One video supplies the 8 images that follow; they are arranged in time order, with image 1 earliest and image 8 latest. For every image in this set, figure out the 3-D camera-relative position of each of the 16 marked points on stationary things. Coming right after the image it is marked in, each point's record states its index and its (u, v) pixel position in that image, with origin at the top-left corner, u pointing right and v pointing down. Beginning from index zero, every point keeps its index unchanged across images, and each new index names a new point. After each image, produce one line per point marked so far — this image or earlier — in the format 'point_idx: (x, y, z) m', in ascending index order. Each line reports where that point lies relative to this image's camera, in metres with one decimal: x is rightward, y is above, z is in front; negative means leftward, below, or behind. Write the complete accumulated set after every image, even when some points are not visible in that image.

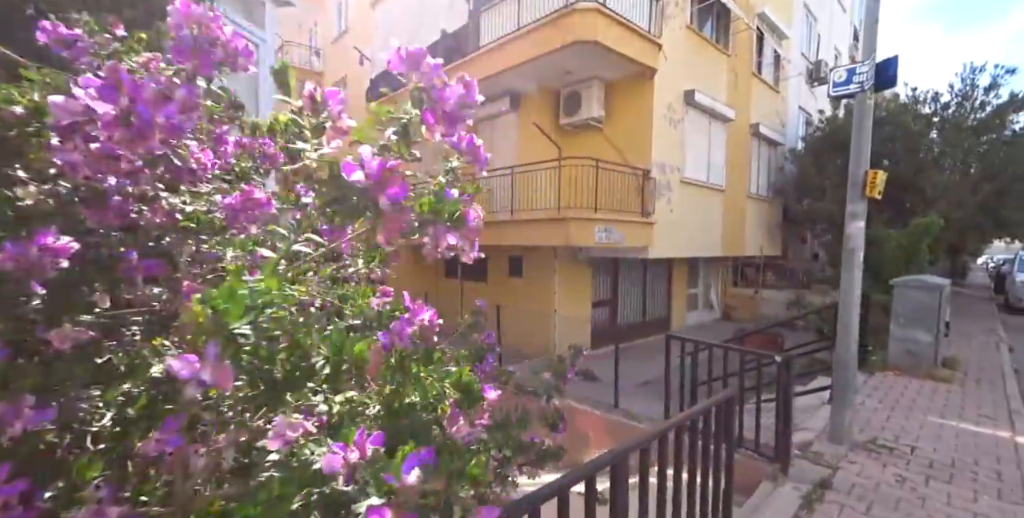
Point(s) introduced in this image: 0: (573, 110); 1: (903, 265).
0: (+1.1, +2.8, +8.7) m
1: (+6.8, -0.1, +8.1) m
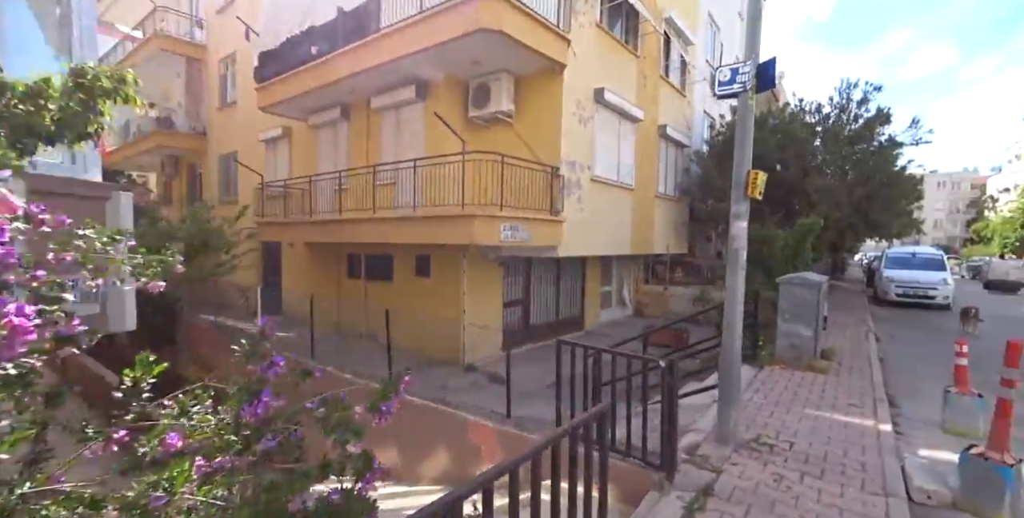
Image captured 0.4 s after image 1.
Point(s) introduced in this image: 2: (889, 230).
0: (-0.5, +2.8, +8.3) m
1: (+5.2, 0.0, +8.7) m
2: (+10.8, +0.9, +13.1) m
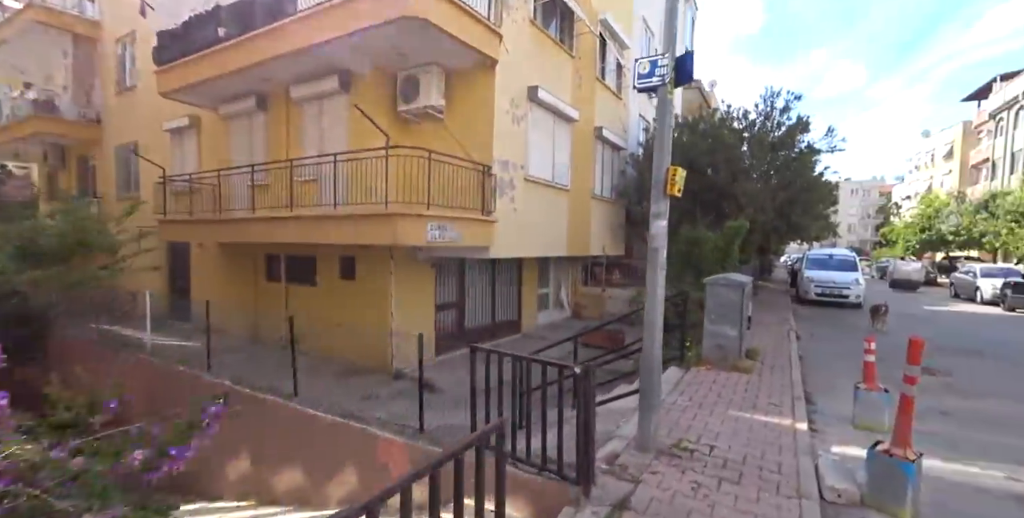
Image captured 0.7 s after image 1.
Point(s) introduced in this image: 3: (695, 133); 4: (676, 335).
0: (-1.7, +2.8, +8.0) m
1: (+3.9, 0.0, +8.9) m
2: (+9.0, +0.8, +13.9) m
3: (+5.0, +3.3, +12.4) m
4: (+2.4, -1.1, +6.7) m
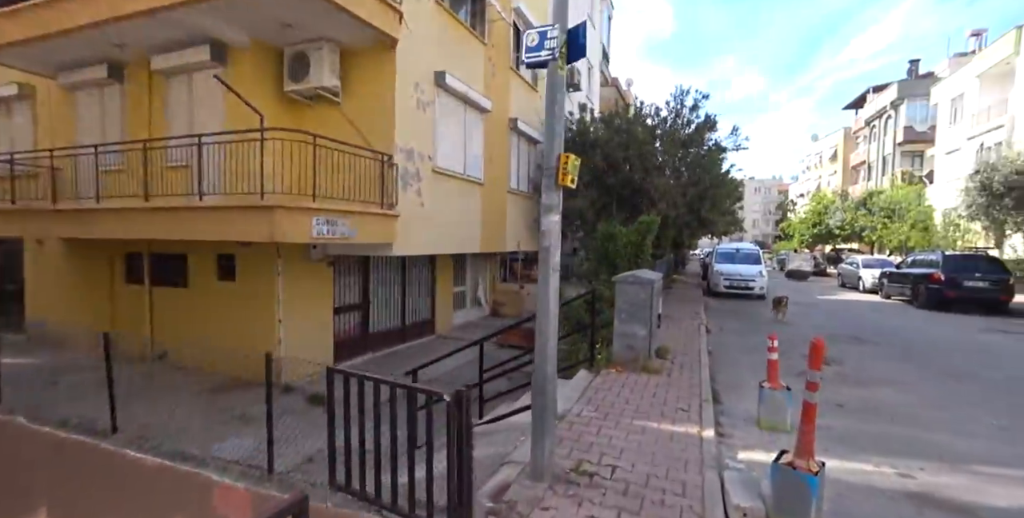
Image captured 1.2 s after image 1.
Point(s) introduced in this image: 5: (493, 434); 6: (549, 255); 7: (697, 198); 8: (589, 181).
0: (-3.2, +2.8, +7.0) m
1: (+2.2, 0.0, +8.8) m
2: (+6.5, +1.0, +14.5) m
3: (+2.8, +3.5, +12.4) m
4: (+1.1, -1.1, +6.4) m
5: (-0.2, -1.6, +4.1) m
6: (+0.2, 0.0, +3.0) m
7: (+5.2, +1.7, +13.0) m
8: (+2.1, +2.1, +12.5) m
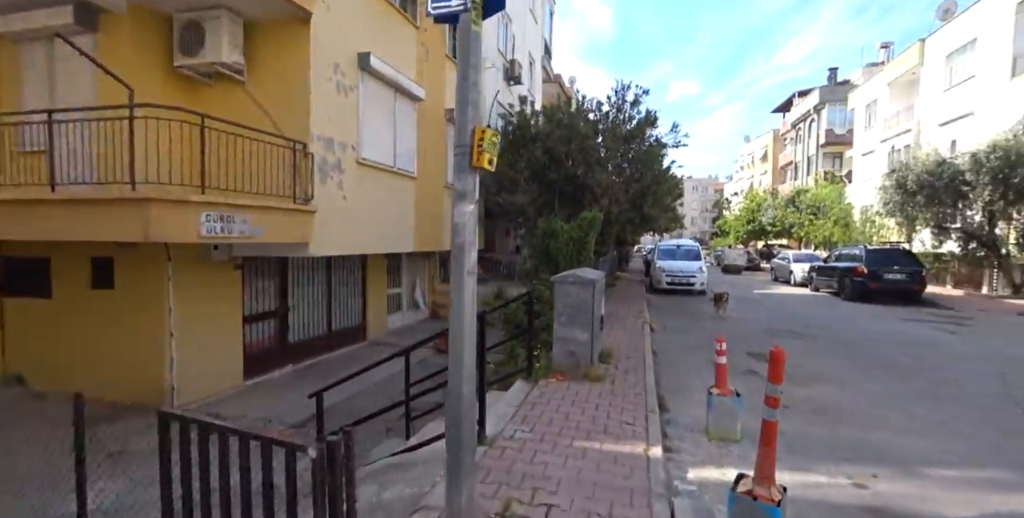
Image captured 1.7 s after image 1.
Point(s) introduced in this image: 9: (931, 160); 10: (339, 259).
0: (-4.2, +2.8, +6.0) m
1: (+1.1, +0.1, +8.4) m
2: (+4.7, +1.1, +14.6) m
3: (+1.2, +3.5, +12.0) m
4: (+0.2, -1.0, +5.9) m
5: (-0.8, -1.6, +3.5) m
6: (-0.3, 0.0, +2.4) m
7: (+3.6, +1.8, +12.9) m
8: (+0.5, +2.2, +12.1) m
9: (+13.2, +3.1, +14.3) m
10: (-4.0, 0.0, +10.6) m
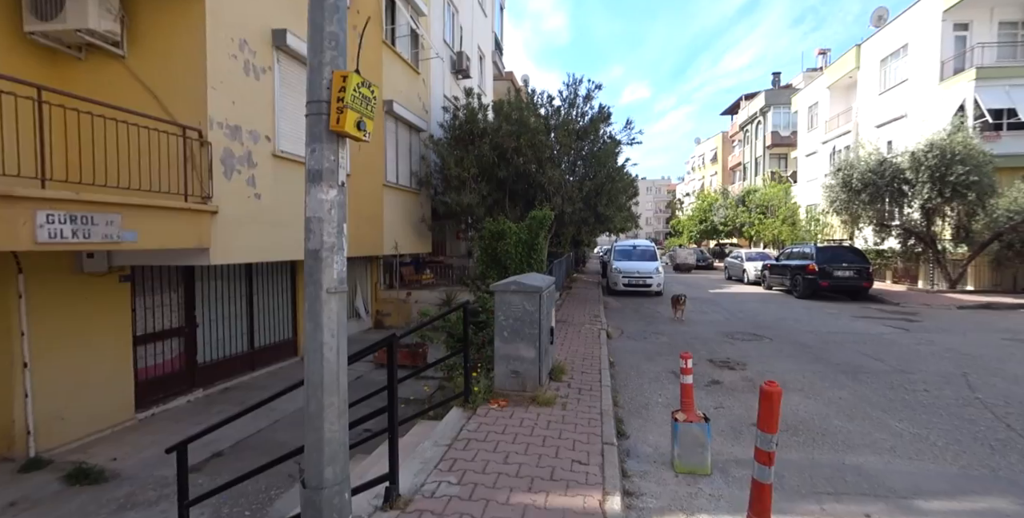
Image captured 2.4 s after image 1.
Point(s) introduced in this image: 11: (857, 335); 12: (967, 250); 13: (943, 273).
0: (-4.9, +2.6, +4.8) m
1: (+0.2, 0.0, +7.7) m
2: (+3.2, +1.1, +14.1) m
3: (-0.2, +3.4, +11.3) m
4: (-0.5, -1.1, +5.1) m
5: (-1.2, -1.6, +2.6) m
6: (-0.7, 0.0, +1.6) m
7: (+2.2, +1.8, +12.3) m
8: (-0.8, +2.1, +11.3) m
9: (+11.6, +3.2, +14.6) m
10: (-5.1, -0.2, +9.5) m
11: (+6.0, -1.4, +8.1) m
12: (+13.8, +0.3, +13.7) m
13: (+13.6, -0.5, +14.3) m
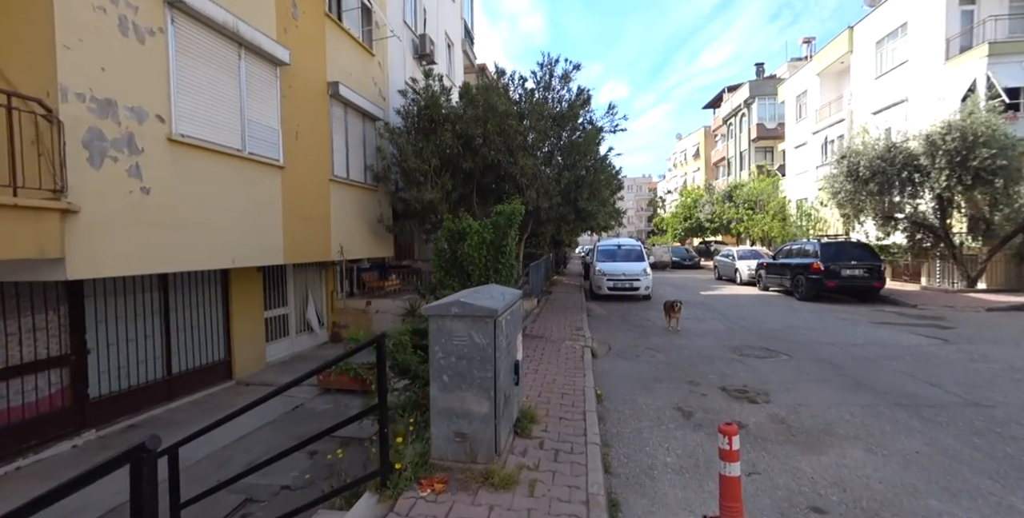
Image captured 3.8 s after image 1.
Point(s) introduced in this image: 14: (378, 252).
0: (-5.4, +2.5, +3.2) m
1: (-0.3, 0.0, +6.3) m
2: (+2.4, +1.0, +12.8) m
3: (-0.9, +3.4, +9.9) m
4: (-0.9, -1.2, +3.6) m
5: (-1.5, -1.7, +1.2) m
6: (-0.9, -0.1, +0.1) m
7: (+1.5, +1.7, +11.0) m
8: (-1.5, +2.0, +9.8) m
9: (+10.8, +3.4, +13.6) m
10: (-5.7, -0.3, +7.8) m
11: (+5.5, -1.3, +6.8) m
12: (+13.0, +0.4, +12.8) m
13: (+12.8, -0.3, +13.3) m
14: (-3.2, +0.2, +10.9) m
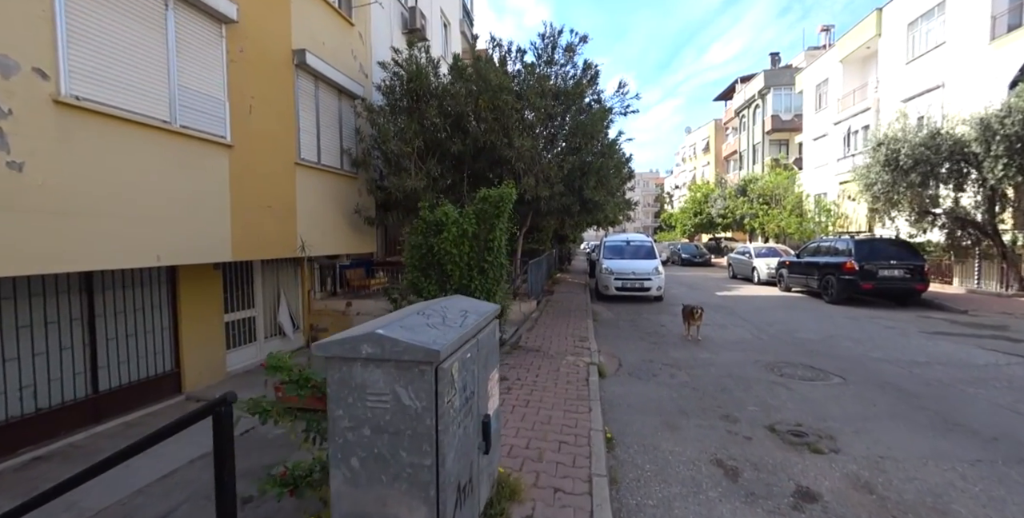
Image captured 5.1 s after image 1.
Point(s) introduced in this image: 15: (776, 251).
0: (-5.5, +2.5, +2.0) m
1: (-0.5, 0.0, +5.0) m
2: (+2.3, +1.1, +11.6) m
3: (-0.9, +3.4, +8.6) m
4: (-1.1, -1.2, +2.4) m
5: (-1.7, -1.7, -0.1) m
6: (-1.1, -0.1, -1.1) m
7: (+1.4, +1.8, +9.7) m
8: (-1.6, +2.0, +8.6) m
9: (+10.7, +3.4, +12.3) m
10: (-5.8, -0.3, +6.6) m
11: (+5.4, -1.3, +5.6) m
12: (+13.0, +0.4, +11.5) m
13: (+12.8, -0.3, +12.0) m
14: (-3.3, +0.2, +9.7) m
15: (+9.6, +0.3, +16.9) m
